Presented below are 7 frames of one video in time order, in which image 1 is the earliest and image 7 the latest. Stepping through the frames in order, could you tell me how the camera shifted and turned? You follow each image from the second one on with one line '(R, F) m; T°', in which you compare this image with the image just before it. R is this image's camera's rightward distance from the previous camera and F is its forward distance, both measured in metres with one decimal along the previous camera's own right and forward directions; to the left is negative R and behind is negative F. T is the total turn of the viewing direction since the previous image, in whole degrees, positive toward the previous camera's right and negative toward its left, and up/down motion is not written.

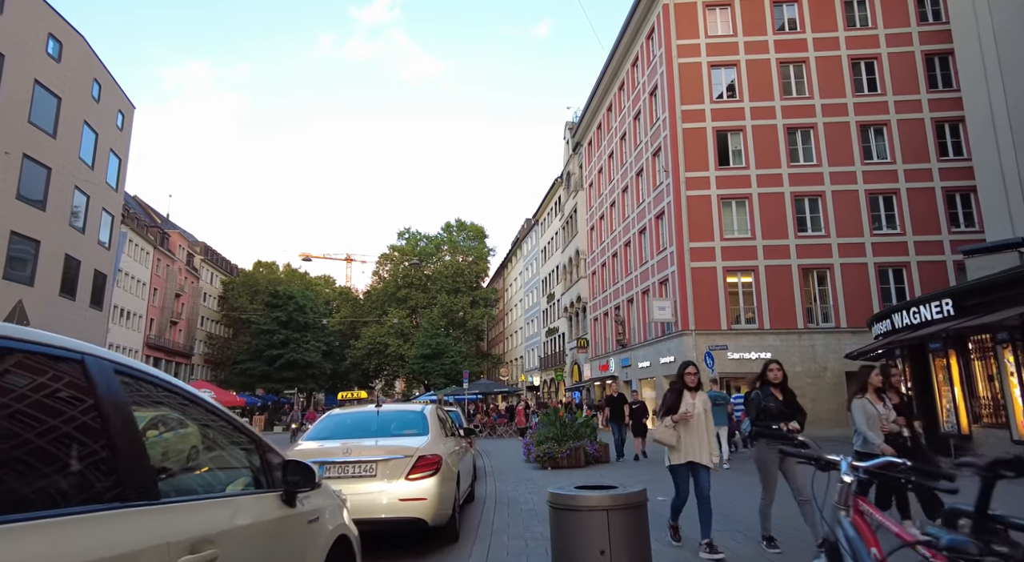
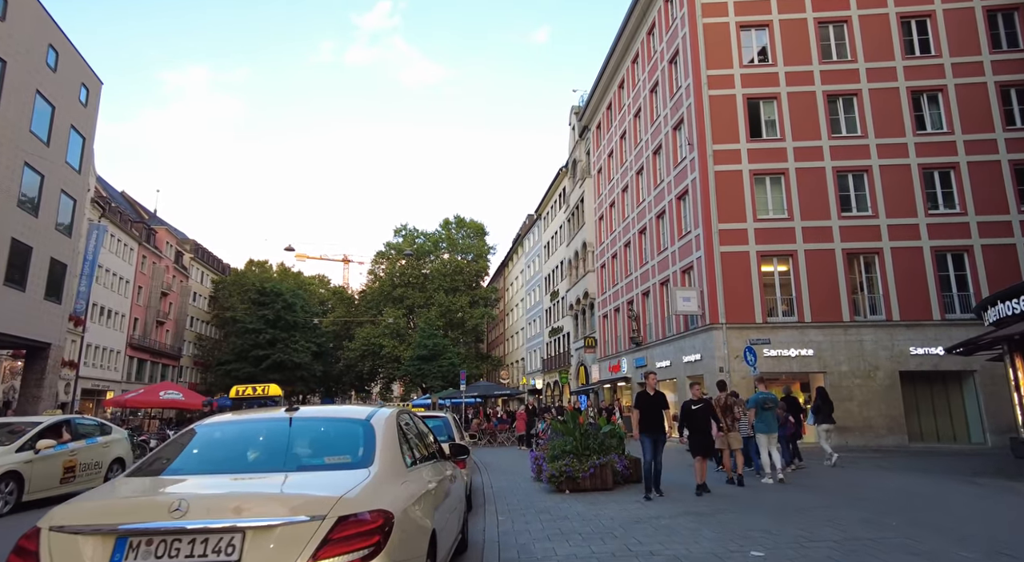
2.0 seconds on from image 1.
(-0.1, +3.5) m; 0°
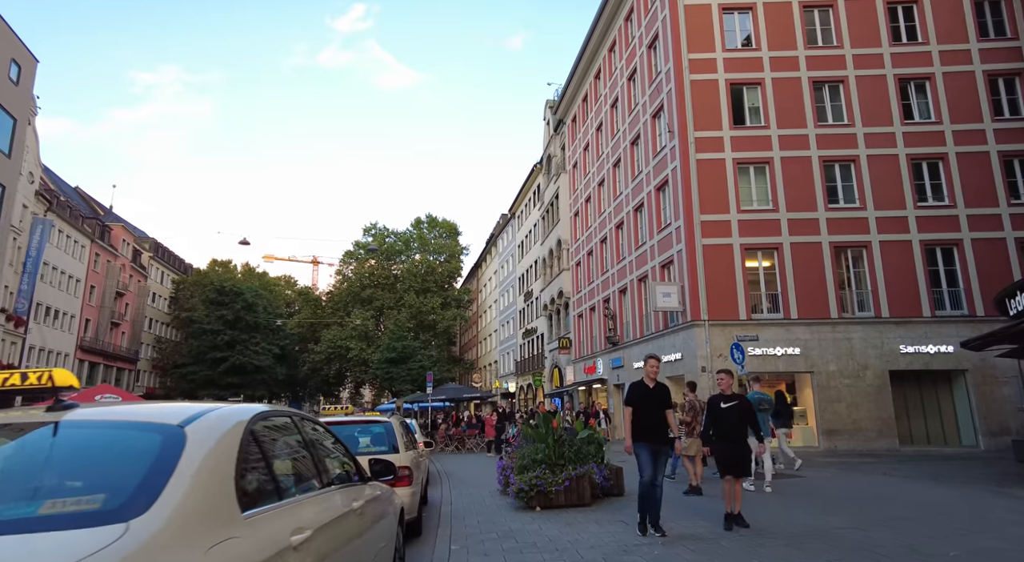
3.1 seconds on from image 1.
(+0.2, +1.7) m; +2°
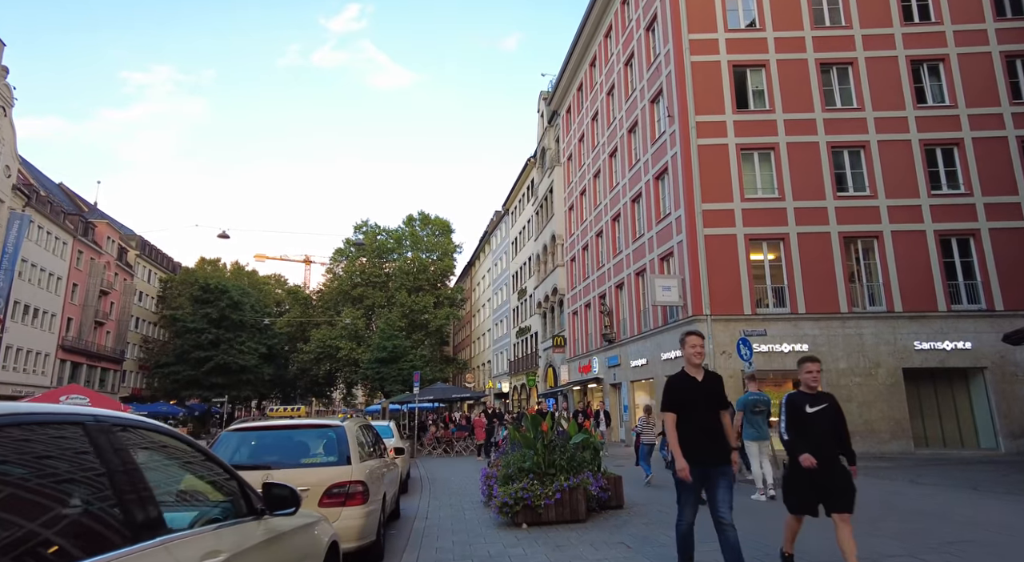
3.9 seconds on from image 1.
(+0.2, +1.4) m; 0°
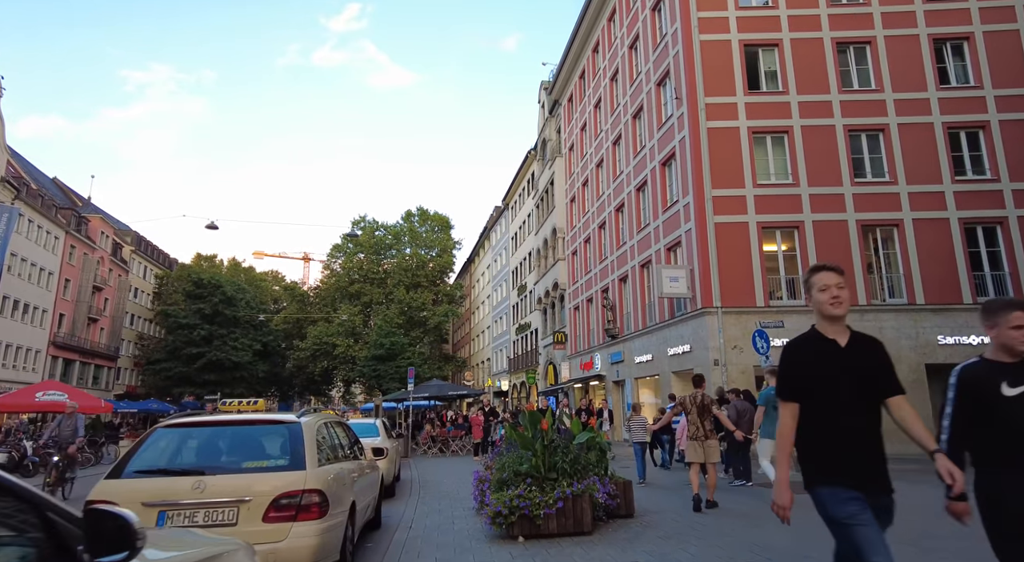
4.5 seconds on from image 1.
(+0.1, +1.2) m; 0°
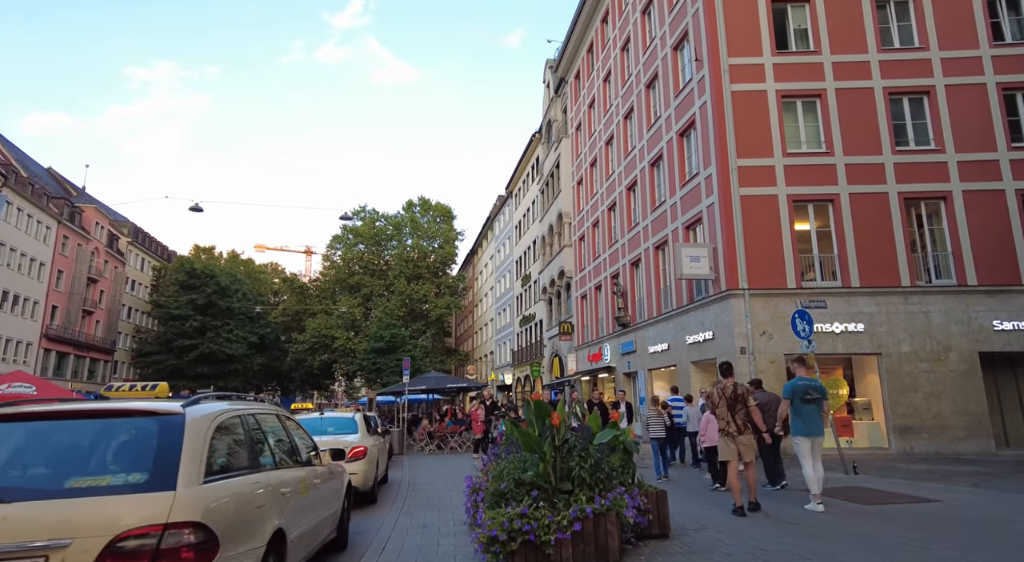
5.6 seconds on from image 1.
(0.0, +2.0) m; 0°
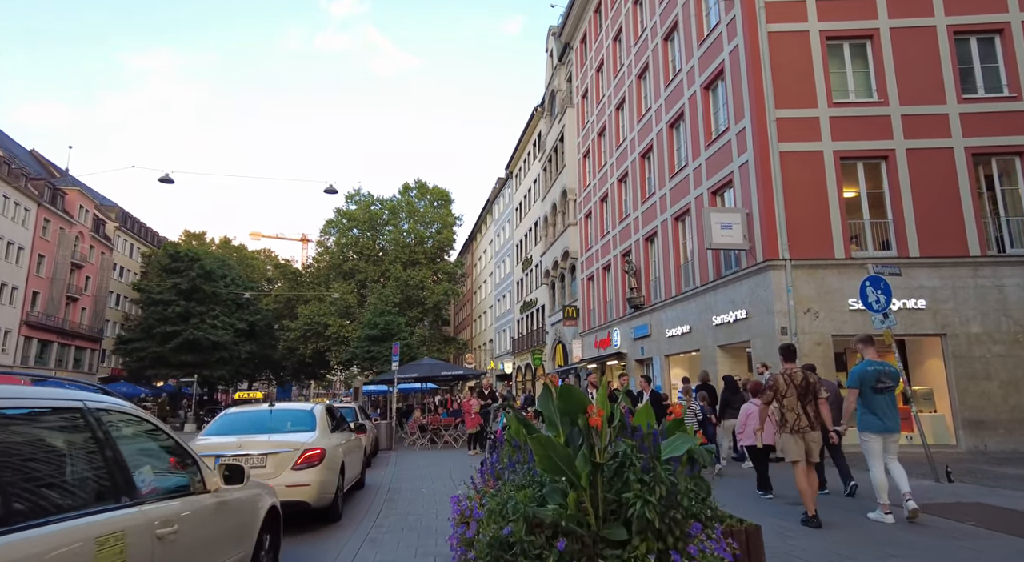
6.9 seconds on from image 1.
(-0.1, +2.6) m; 0°
